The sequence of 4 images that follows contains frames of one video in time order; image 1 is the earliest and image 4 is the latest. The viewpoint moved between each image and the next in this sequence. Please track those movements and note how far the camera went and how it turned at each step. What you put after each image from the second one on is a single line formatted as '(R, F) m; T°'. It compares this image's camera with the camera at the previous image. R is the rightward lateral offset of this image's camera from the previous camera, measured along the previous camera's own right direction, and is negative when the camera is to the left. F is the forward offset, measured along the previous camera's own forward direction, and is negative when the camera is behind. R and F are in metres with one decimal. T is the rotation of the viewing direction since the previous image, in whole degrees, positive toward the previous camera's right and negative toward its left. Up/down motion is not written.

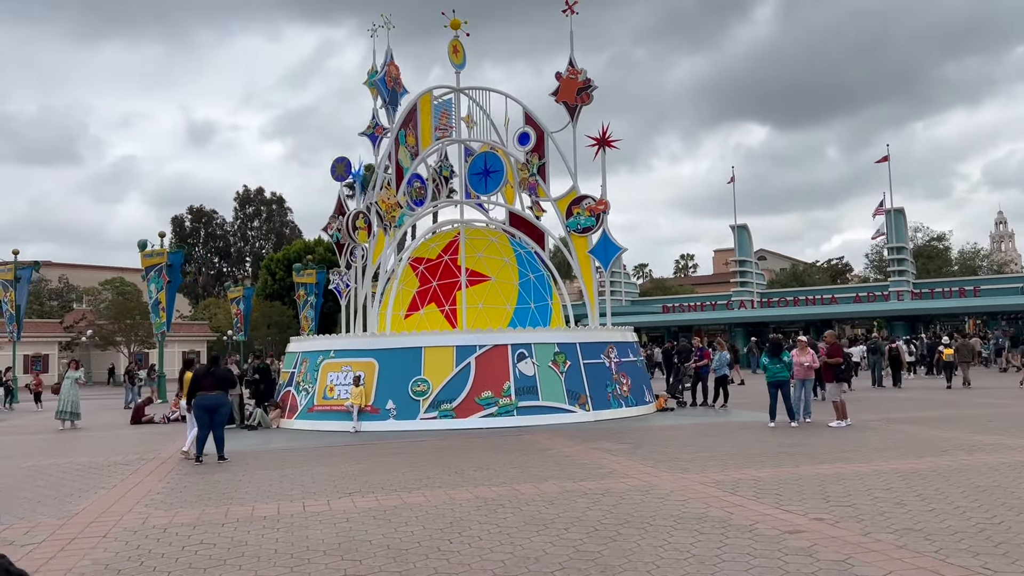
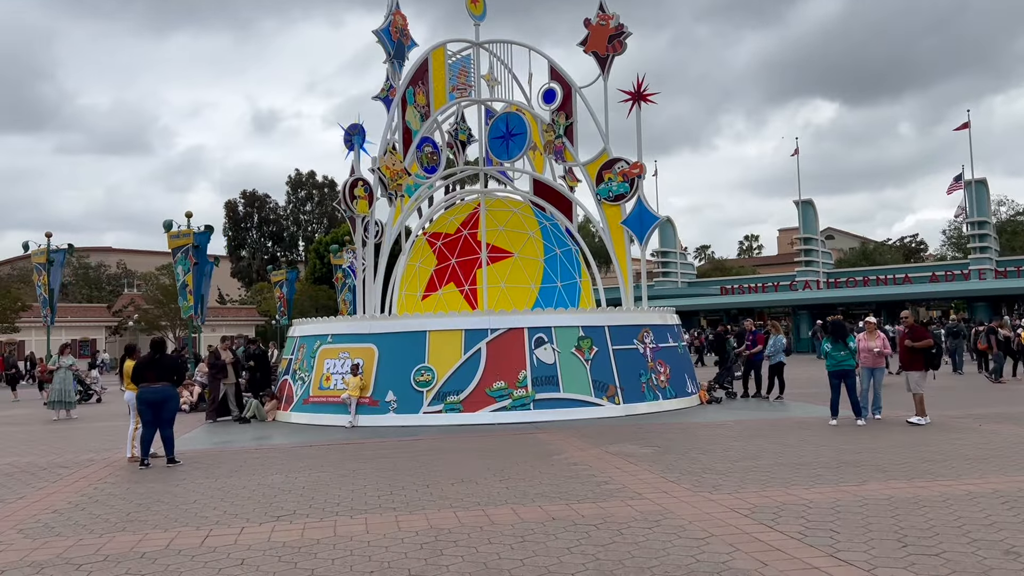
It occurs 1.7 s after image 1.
(+0.7, +2.0) m; -4°
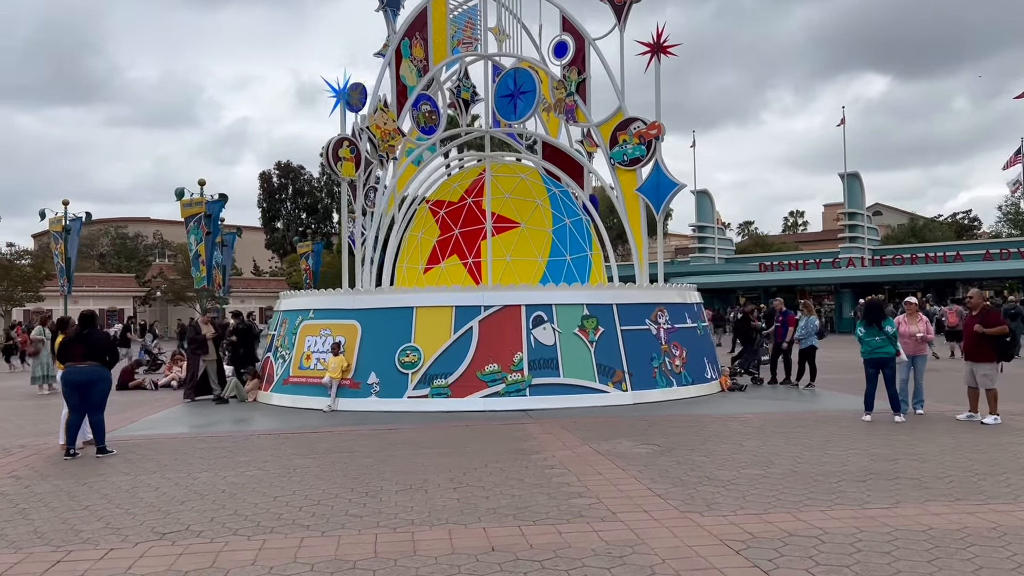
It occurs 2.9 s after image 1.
(+0.6, +1.4) m; -3°
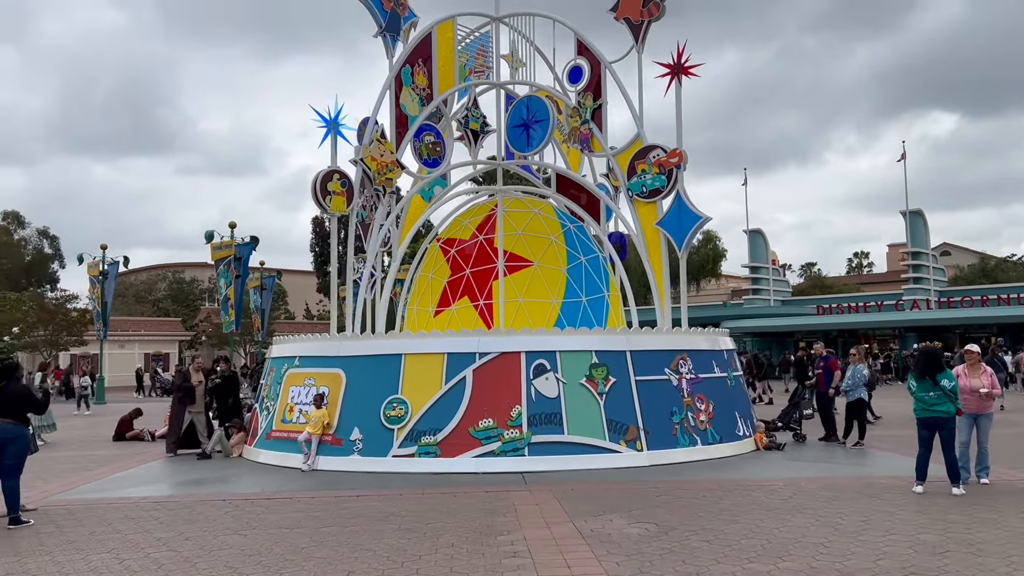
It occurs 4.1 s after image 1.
(+0.8, +1.3) m; -4°
